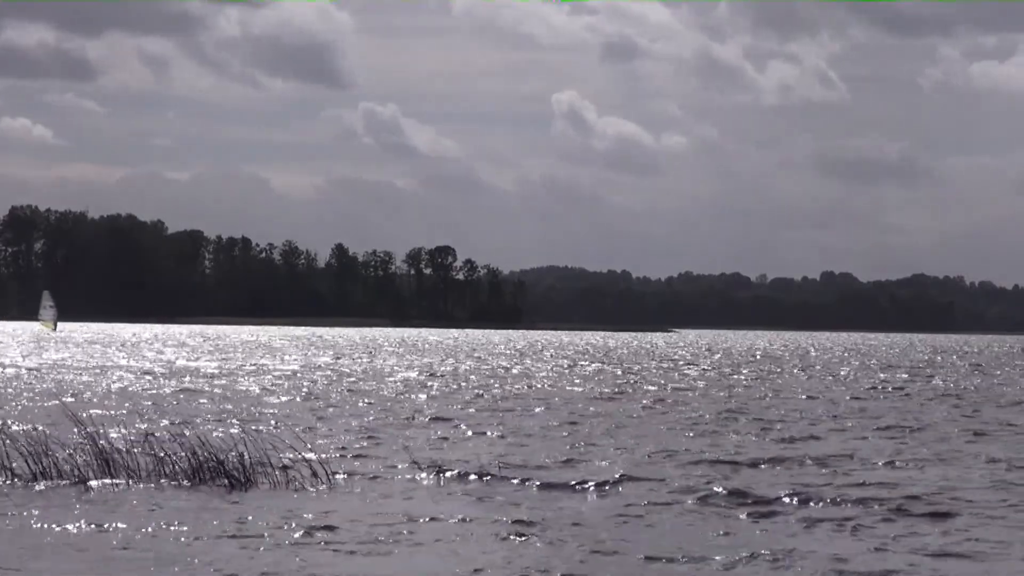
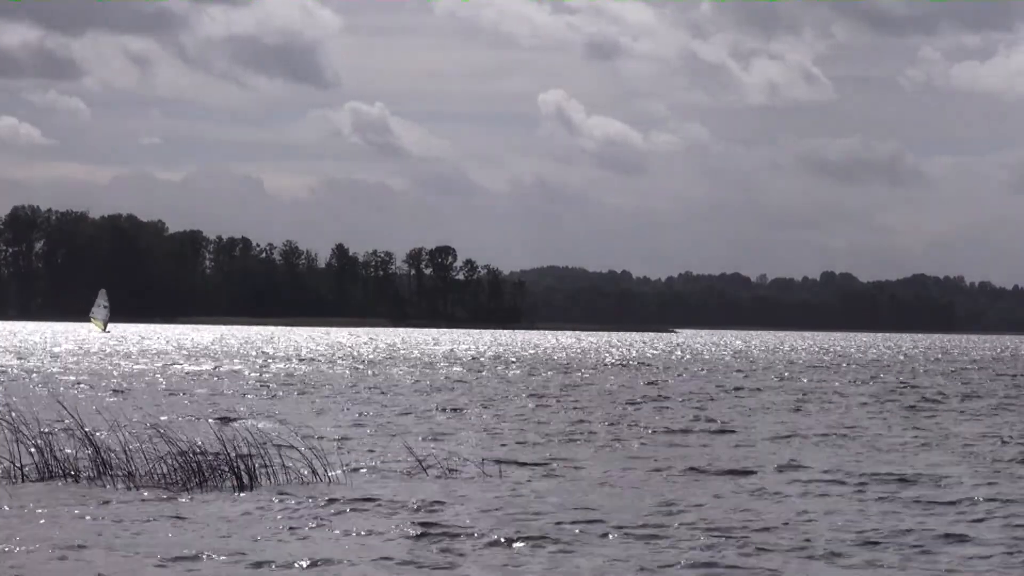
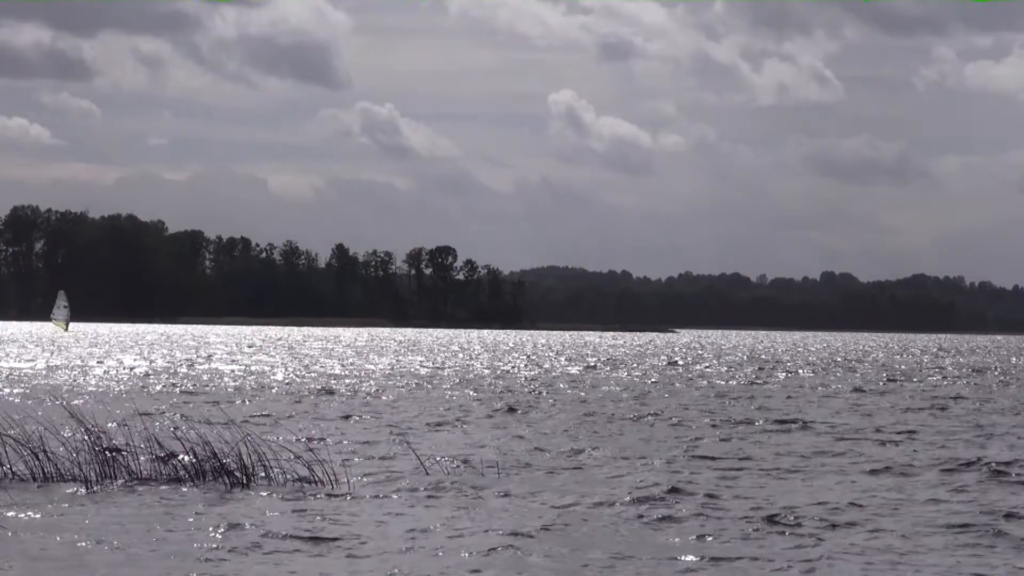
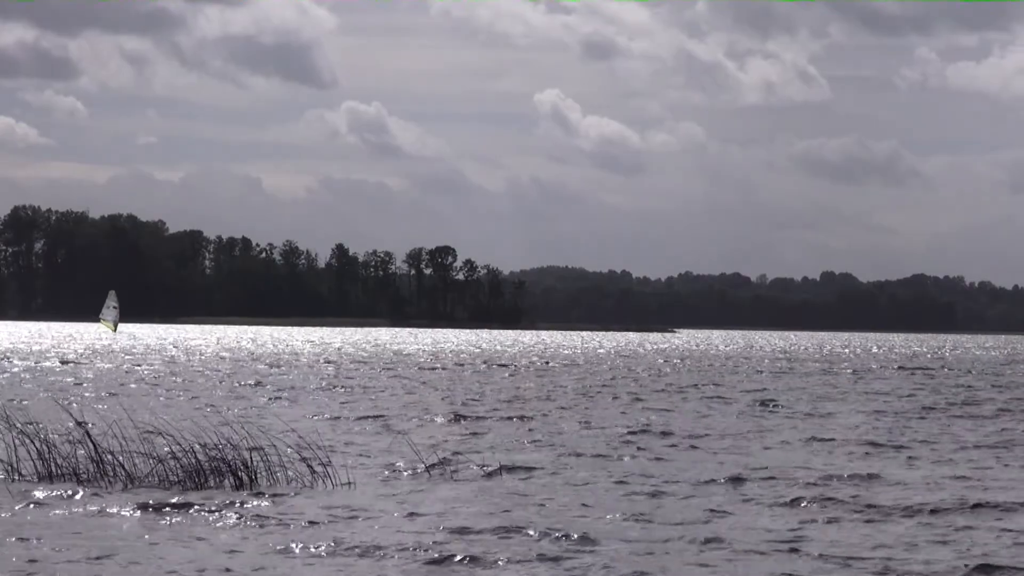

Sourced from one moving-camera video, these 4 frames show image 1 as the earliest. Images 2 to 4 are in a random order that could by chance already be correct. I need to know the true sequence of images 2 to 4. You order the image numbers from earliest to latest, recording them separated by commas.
3, 2, 4
